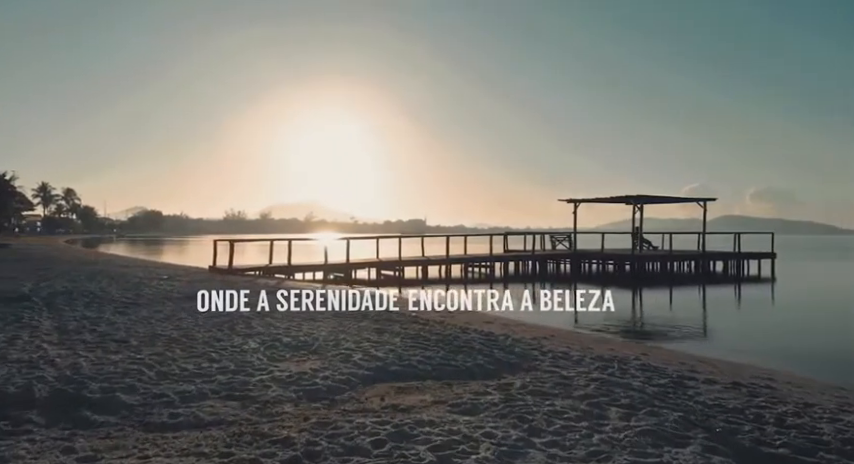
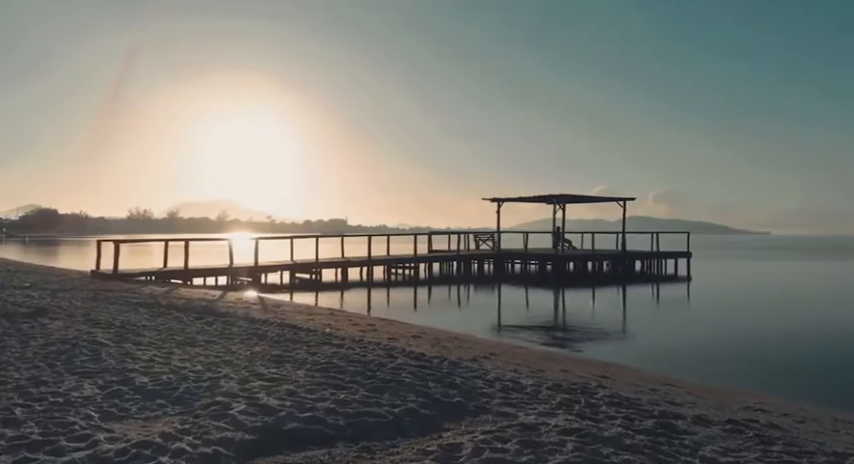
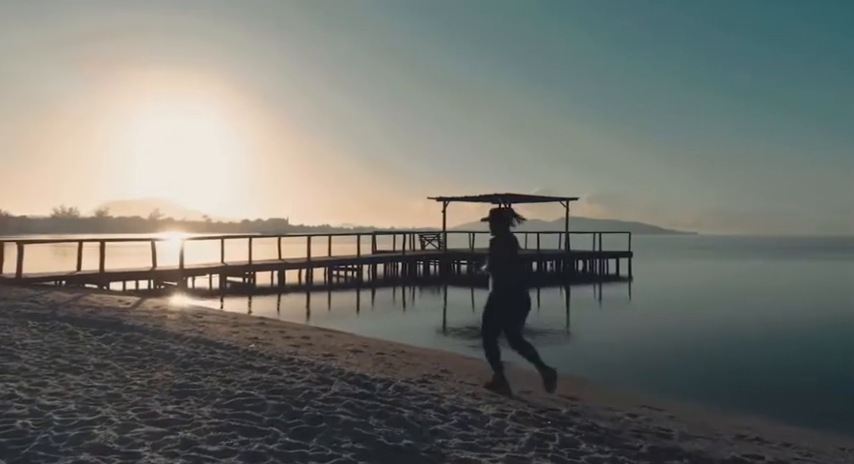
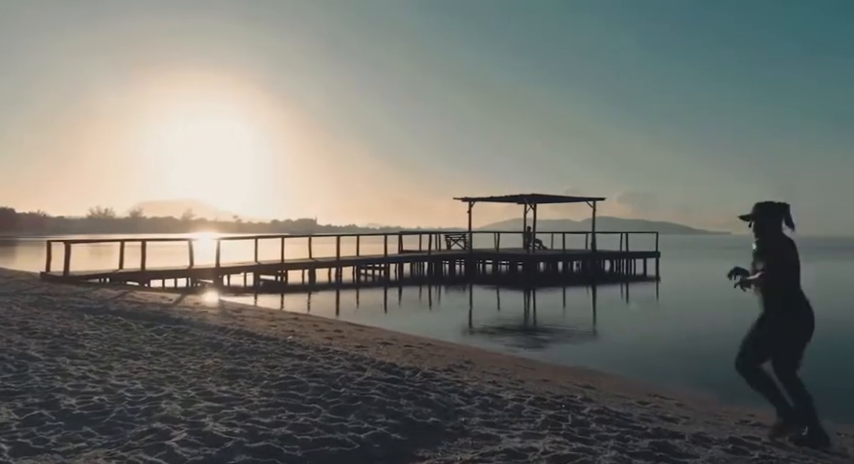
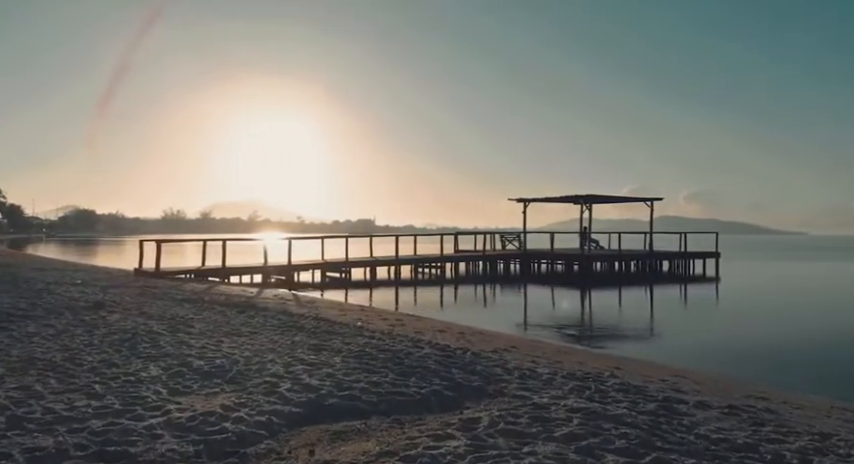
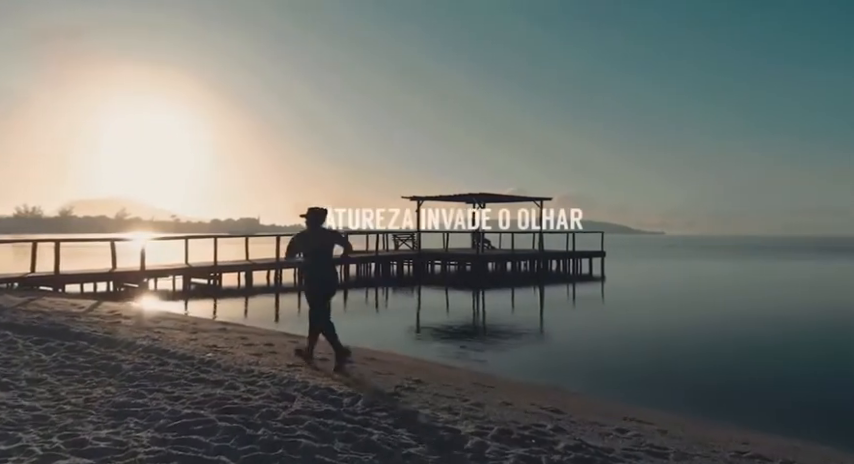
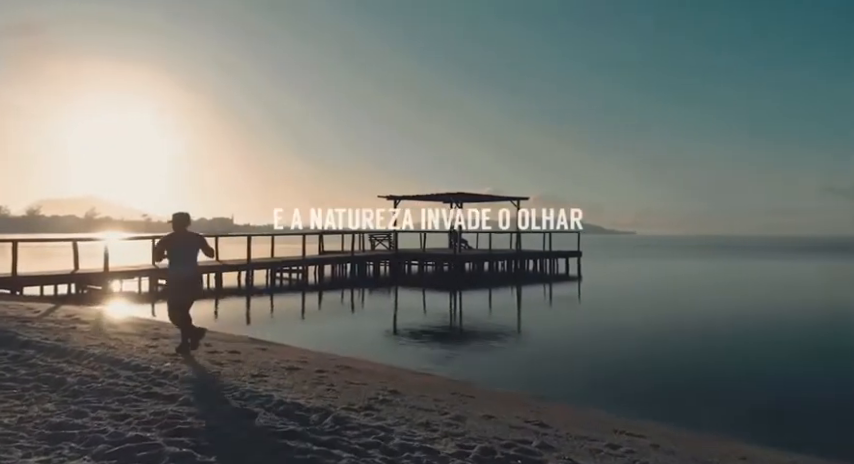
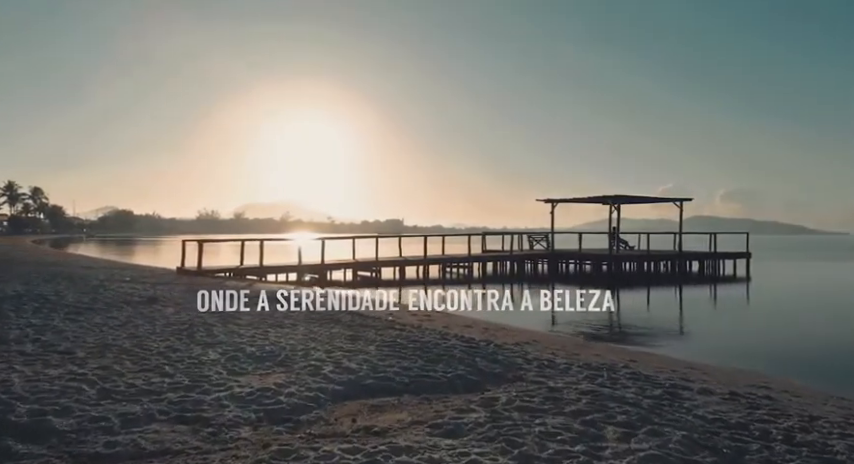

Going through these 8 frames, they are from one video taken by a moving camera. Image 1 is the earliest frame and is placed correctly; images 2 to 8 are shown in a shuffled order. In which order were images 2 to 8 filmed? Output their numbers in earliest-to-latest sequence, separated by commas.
8, 5, 2, 4, 3, 6, 7
